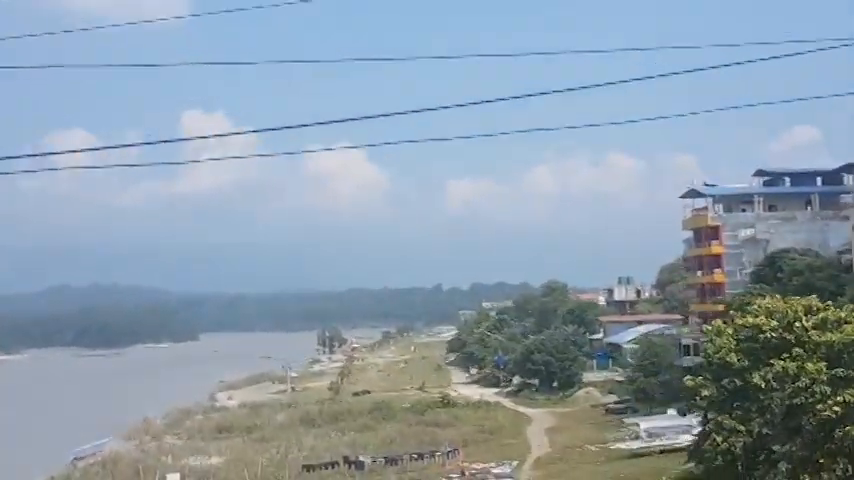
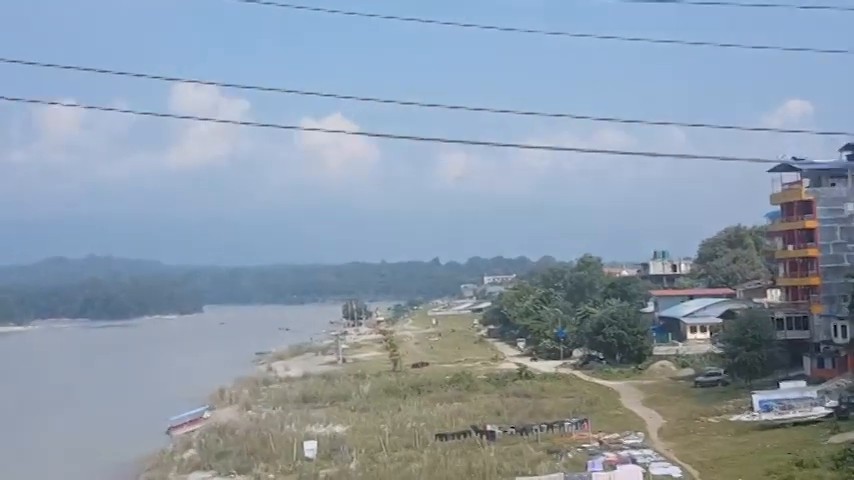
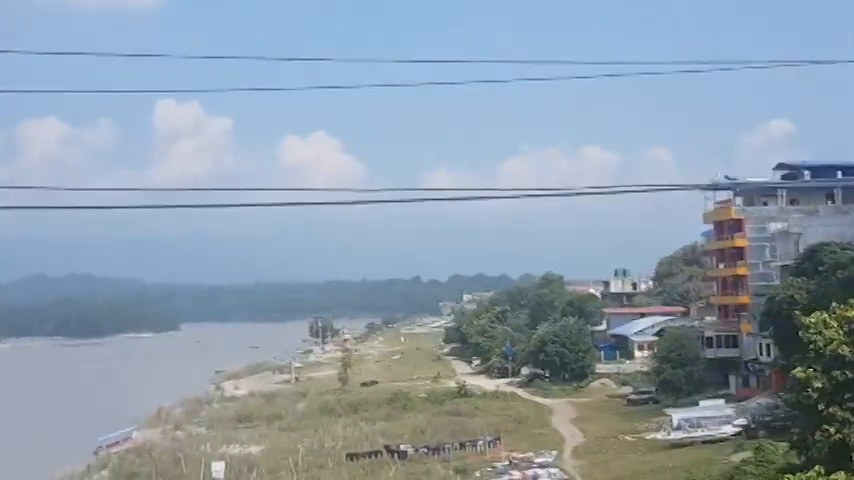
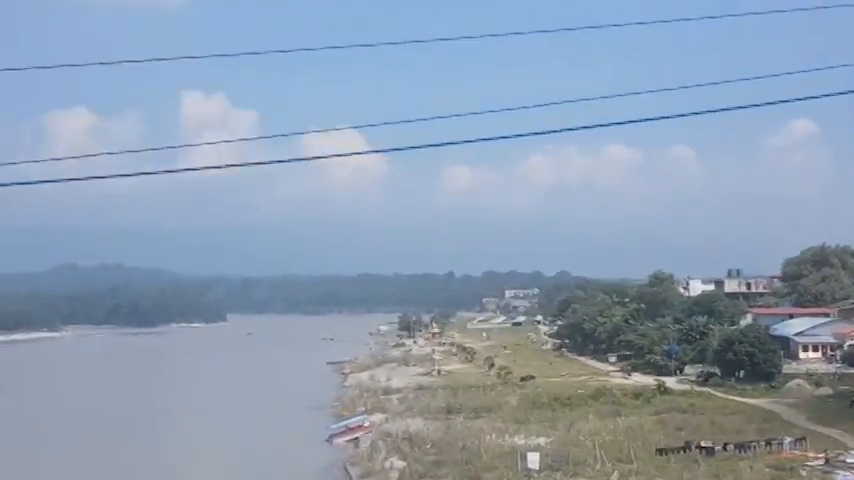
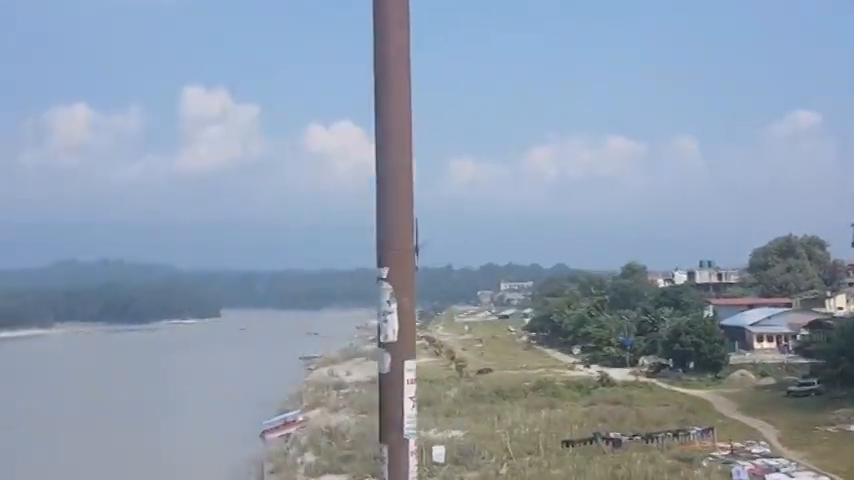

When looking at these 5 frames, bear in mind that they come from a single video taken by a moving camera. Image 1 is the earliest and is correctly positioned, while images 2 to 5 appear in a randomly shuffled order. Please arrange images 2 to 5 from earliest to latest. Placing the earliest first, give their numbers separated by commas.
3, 2, 5, 4
